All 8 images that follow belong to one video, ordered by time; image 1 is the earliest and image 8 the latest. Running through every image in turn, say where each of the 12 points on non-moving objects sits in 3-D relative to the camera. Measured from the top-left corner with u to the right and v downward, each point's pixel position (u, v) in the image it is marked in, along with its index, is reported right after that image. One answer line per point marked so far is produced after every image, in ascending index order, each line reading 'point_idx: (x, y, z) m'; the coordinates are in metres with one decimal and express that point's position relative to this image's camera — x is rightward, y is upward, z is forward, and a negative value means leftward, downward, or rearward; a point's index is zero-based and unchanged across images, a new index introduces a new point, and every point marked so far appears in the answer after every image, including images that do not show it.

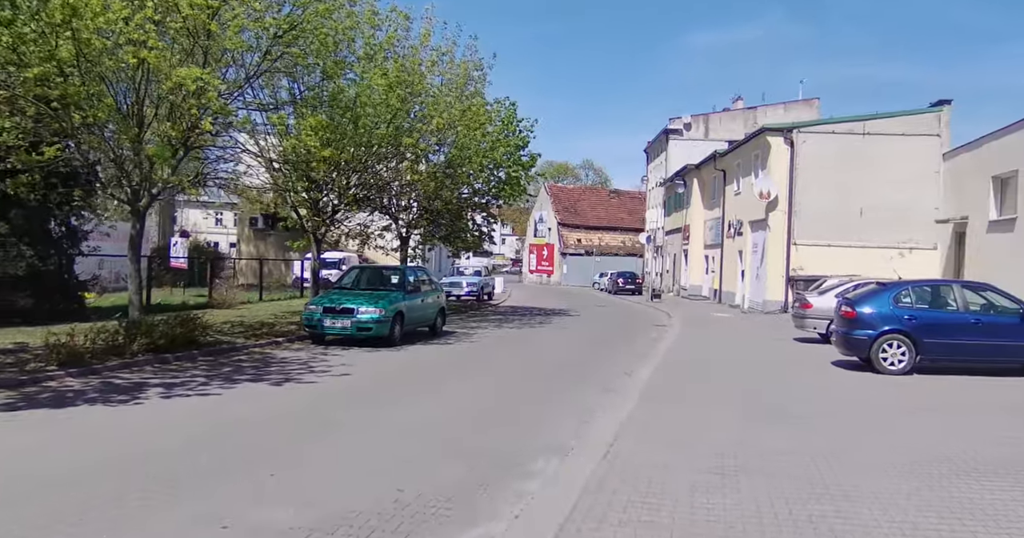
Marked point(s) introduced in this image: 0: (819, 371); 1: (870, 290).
0: (+5.5, -1.8, +13.3) m
1: (+6.0, -0.4, +12.4) m
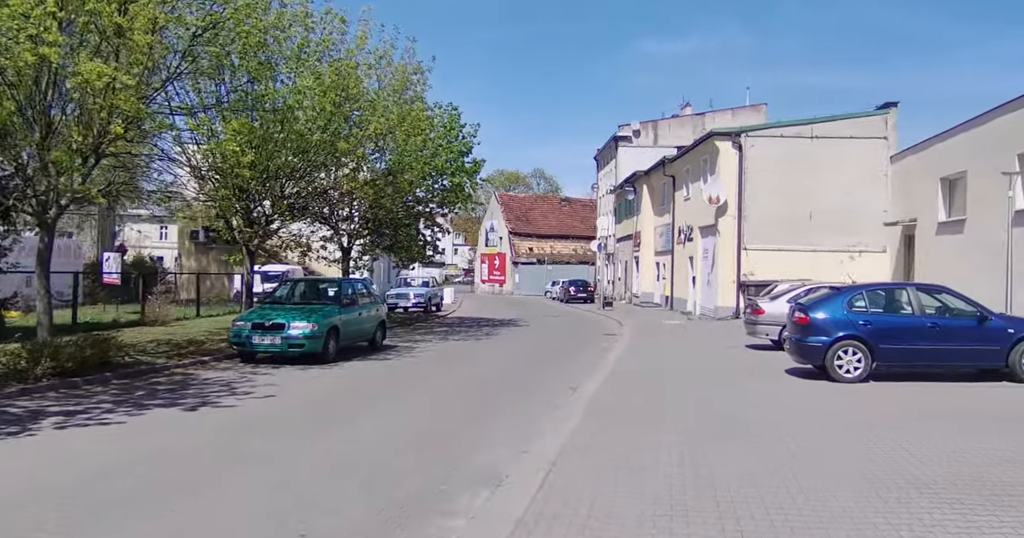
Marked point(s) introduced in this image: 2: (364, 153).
0: (+4.5, -1.9, +12.8) m
1: (+5.0, -0.4, +12.0) m
2: (-3.9, +3.1, +19.5) m
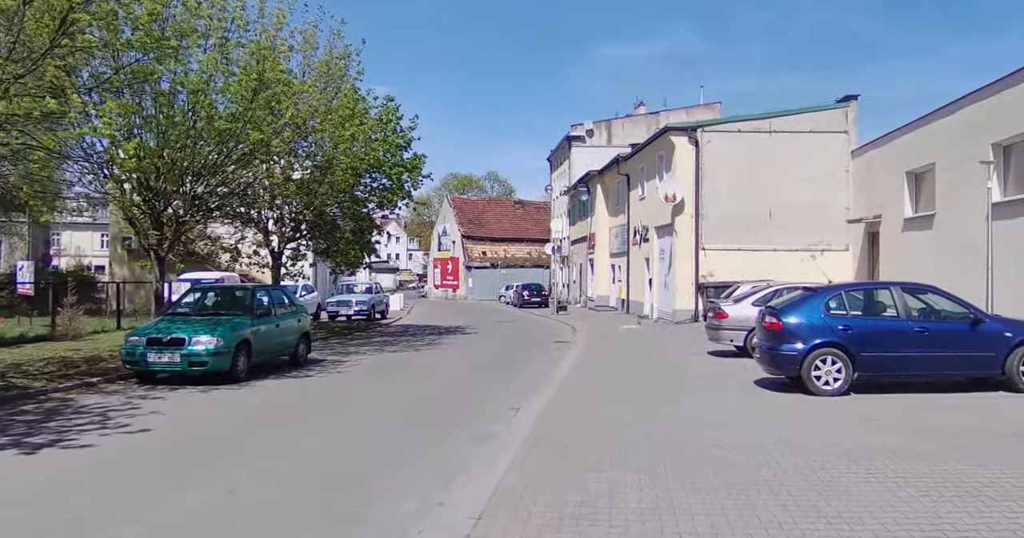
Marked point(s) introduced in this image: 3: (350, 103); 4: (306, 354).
0: (+3.6, -1.9, +11.5) m
1: (+4.1, -0.4, +10.7) m
2: (-5.2, +2.9, +17.7) m
3: (-4.2, +4.2, +19.0) m
4: (-4.0, -1.6, +14.3) m
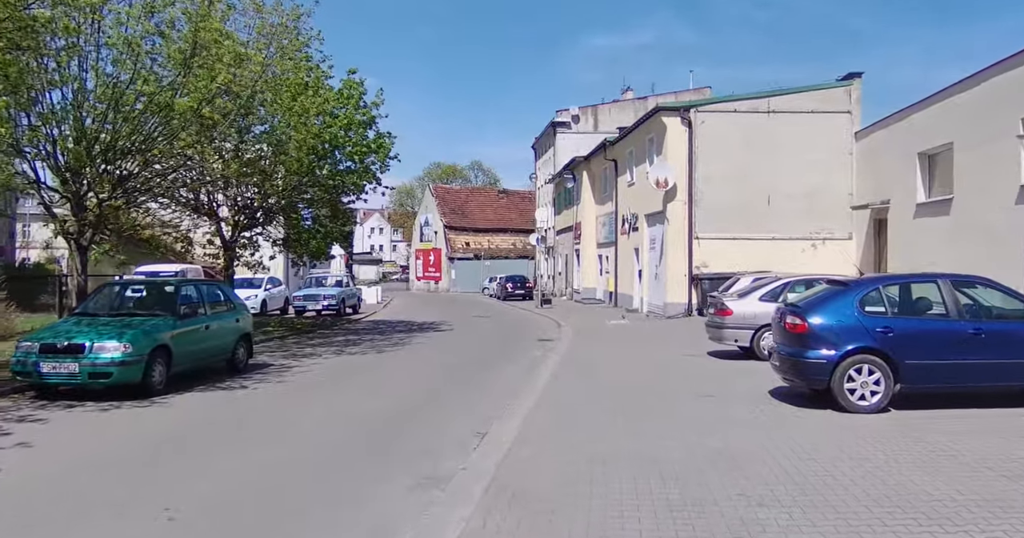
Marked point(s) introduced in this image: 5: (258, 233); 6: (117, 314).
0: (+3.2, -1.7, +9.7) m
1: (+3.7, -0.3, +8.9) m
2: (-5.8, +3.1, +15.6) m
3: (-4.7, +4.4, +17.0) m
4: (-4.4, -1.5, +12.3) m
5: (-6.8, +1.0, +20.0) m
6: (-5.6, -0.6, +10.5) m
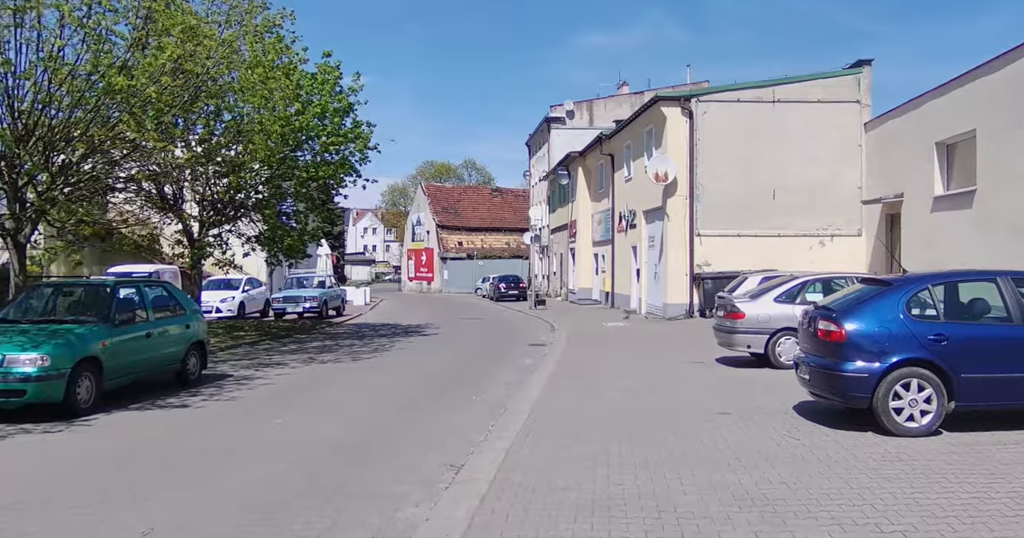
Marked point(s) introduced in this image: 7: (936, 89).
0: (+3.0, -1.7, +8.4) m
1: (+3.5, -0.2, +7.6) m
2: (-6.0, +3.1, +14.2) m
3: (-4.9, +4.4, +15.6) m
4: (-4.6, -1.5, +11.0) m
5: (-7.1, +1.0, +18.6) m
6: (-5.8, -0.6, +9.1) m
7: (+10.5, +4.5, +18.5) m
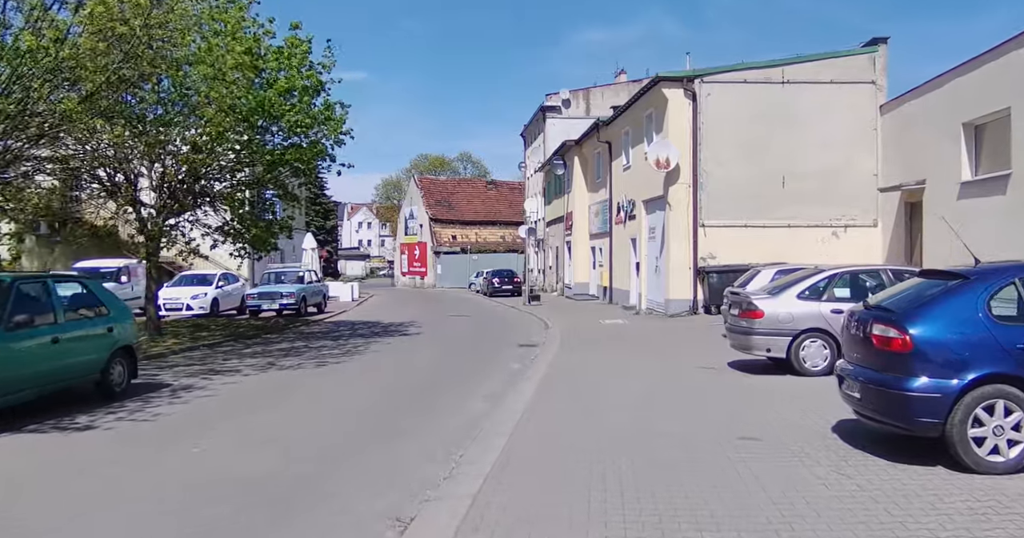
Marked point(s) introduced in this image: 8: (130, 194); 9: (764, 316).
0: (+2.8, -1.6, +6.8) m
1: (+3.3, -0.2, +6.0) m
2: (-6.2, +3.2, +12.6) m
3: (-5.2, +4.5, +14.0) m
4: (-4.8, -1.4, +9.4) m
5: (-7.3, +1.1, +17.0) m
6: (-6.0, -0.6, +7.6) m
7: (+10.2, +4.6, +16.9) m
8: (-8.0, +1.6, +15.6) m
9: (+3.5, -0.6, +10.2) m
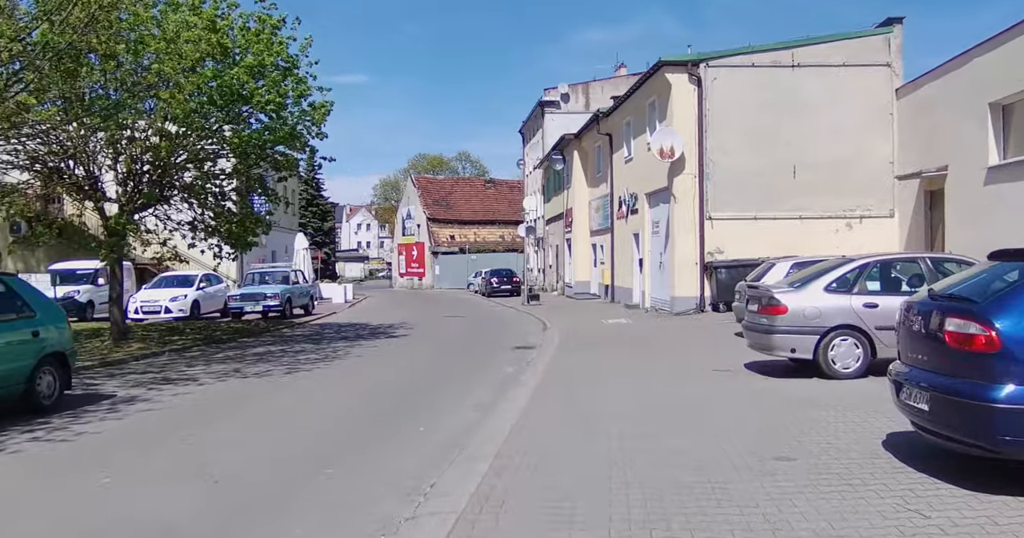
0: (+2.7, -1.5, +5.6) m
1: (+3.2, 0.0, +4.8) m
2: (-6.4, +3.2, +11.5) m
3: (-5.4, +4.6, +12.8) m
4: (-4.9, -1.3, +8.2) m
5: (-7.5, +1.1, +15.8) m
6: (-6.1, -0.5, +6.4) m
7: (+10.1, +4.8, +15.7) m
8: (-8.1, +1.6, +14.4) m
9: (+3.3, -0.5, +9.0) m
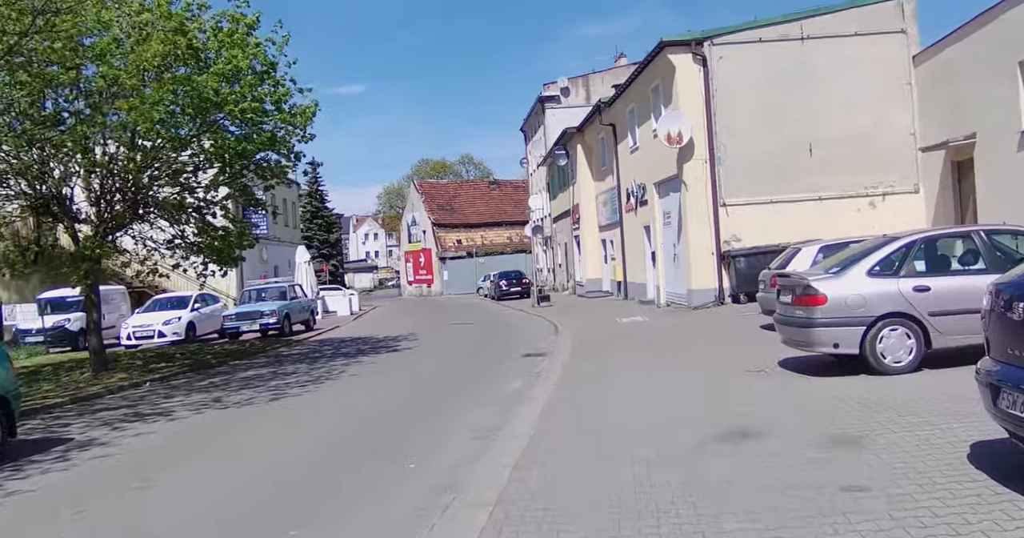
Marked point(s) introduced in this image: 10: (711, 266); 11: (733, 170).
0: (+2.7, -1.3, +4.5) m
1: (+3.1, +0.1, +3.8) m
2: (-6.5, +2.8, +10.5) m
3: (-5.6, +4.2, +11.8) m
4: (-4.9, -1.6, +7.2) m
5: (-7.4, +0.7, +14.9) m
6: (-6.1, -0.9, +5.4) m
7: (+9.9, +5.4, +14.5) m
8: (-8.2, +1.1, +13.5) m
9: (+3.3, -0.3, +7.9) m
10: (+5.2, +0.1, +19.6) m
11: (+5.7, +2.6, +19.4) m
